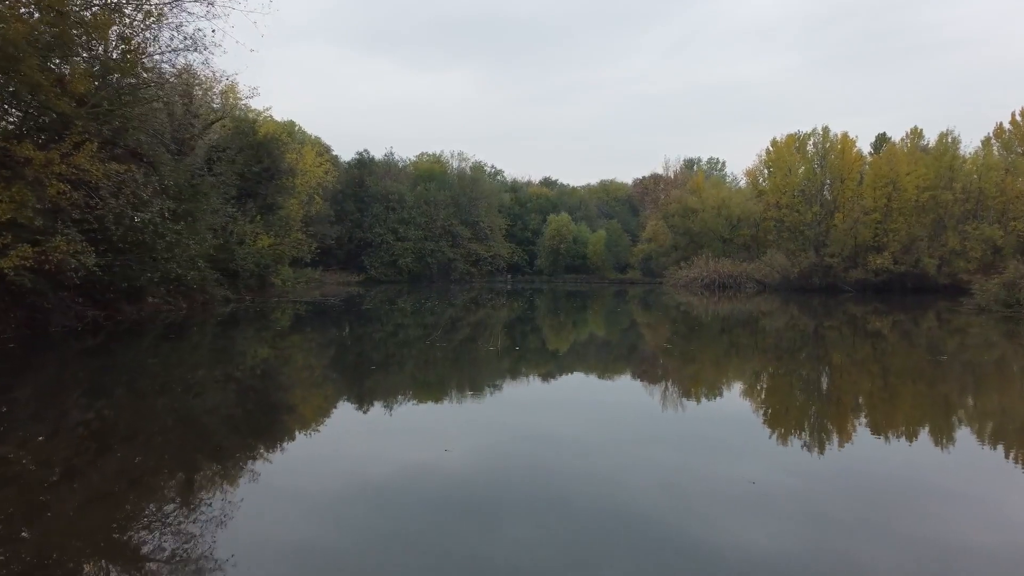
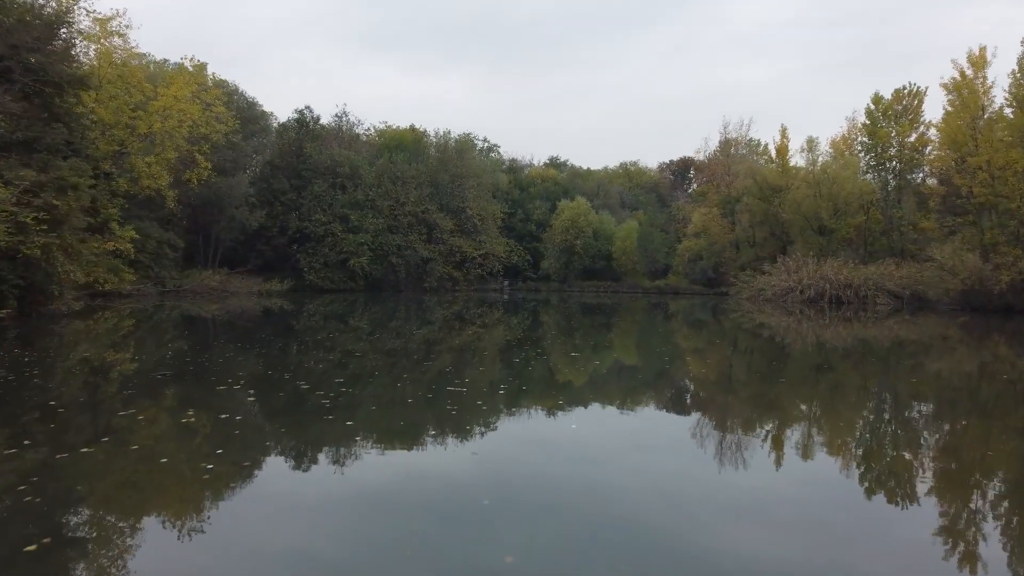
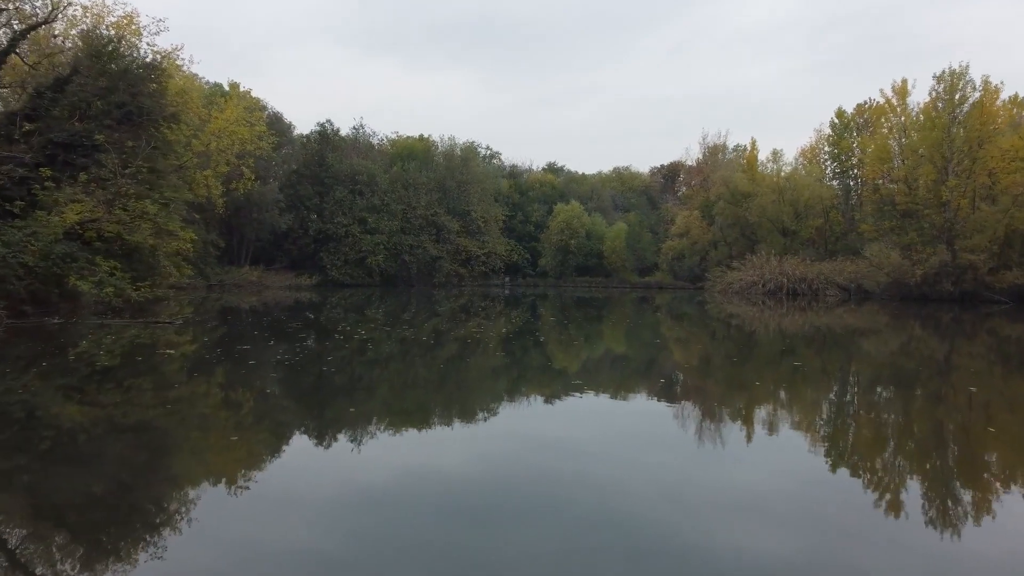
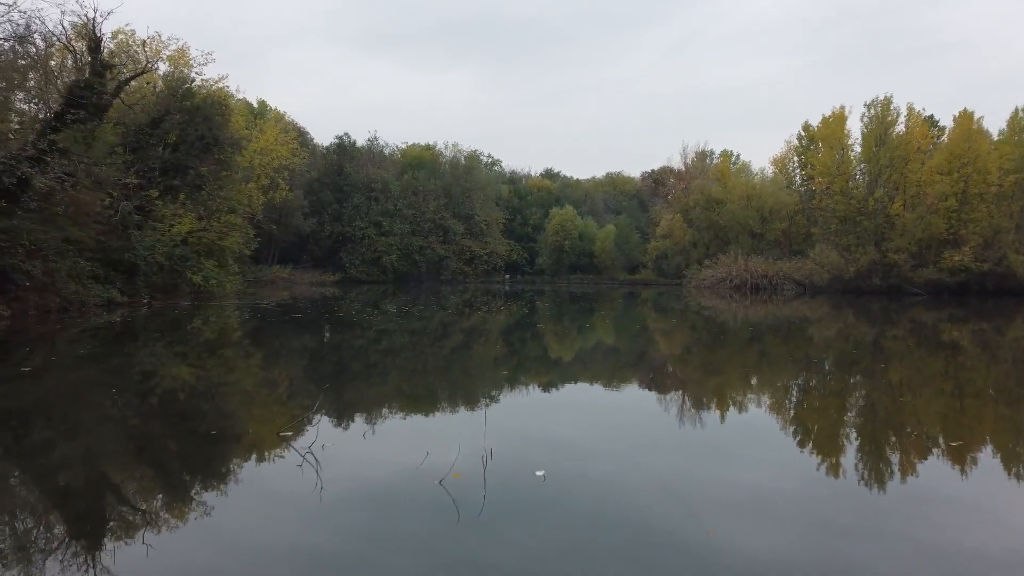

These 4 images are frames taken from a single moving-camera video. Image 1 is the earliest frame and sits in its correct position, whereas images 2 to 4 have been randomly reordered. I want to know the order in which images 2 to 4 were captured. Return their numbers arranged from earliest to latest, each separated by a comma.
4, 3, 2
